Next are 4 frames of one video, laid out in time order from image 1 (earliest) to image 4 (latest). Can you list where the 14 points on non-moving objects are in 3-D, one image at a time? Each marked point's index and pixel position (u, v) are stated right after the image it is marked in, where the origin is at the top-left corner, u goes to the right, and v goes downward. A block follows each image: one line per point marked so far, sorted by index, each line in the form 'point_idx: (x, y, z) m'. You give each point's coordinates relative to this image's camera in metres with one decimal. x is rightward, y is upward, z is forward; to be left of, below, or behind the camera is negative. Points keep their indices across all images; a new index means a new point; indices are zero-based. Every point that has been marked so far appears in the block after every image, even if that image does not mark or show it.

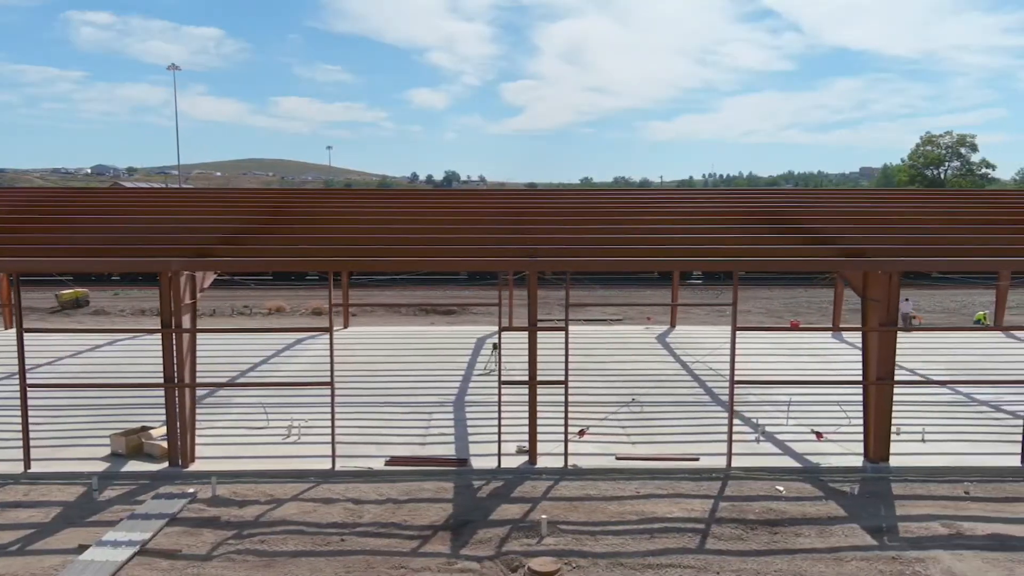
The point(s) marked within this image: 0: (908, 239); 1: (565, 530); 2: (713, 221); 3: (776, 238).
0: (+4.2, +0.5, +8.6) m
1: (+0.4, -1.8, +6.4) m
2: (+2.3, +0.7, +9.4) m
3: (+2.8, +0.5, +8.8) m
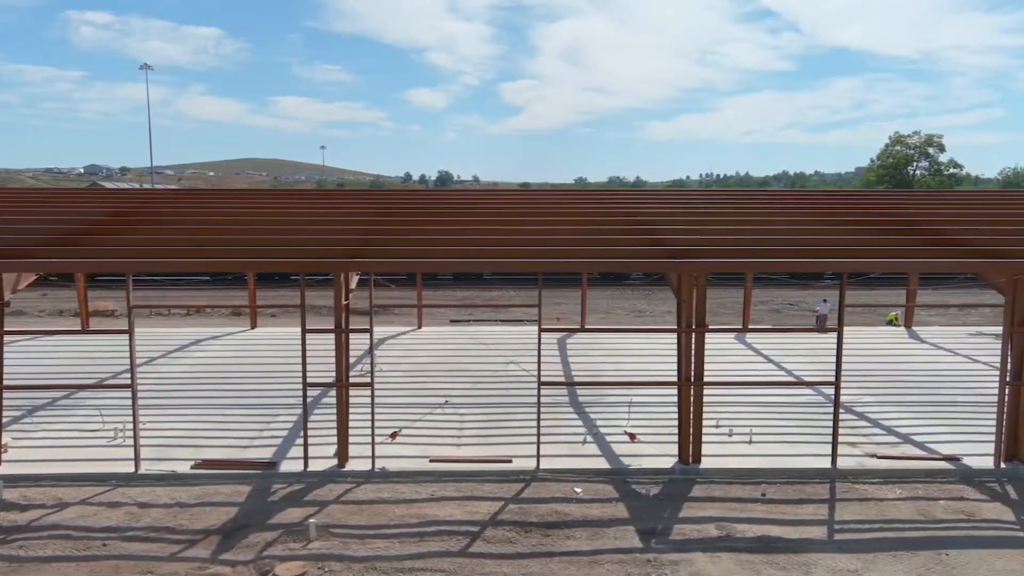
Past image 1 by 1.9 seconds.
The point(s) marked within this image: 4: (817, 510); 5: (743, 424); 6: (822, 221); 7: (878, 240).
0: (+2.4, +0.5, +8.6) m
1: (-1.3, -1.9, +6.4) m
2: (+0.5, +0.7, +9.4) m
3: (+1.1, +0.5, +8.8) m
4: (+2.5, -1.8, +6.9) m
5: (+2.5, -1.5, +9.3) m
6: (+3.6, +0.8, +9.5) m
7: (+3.8, +0.5, +8.7) m
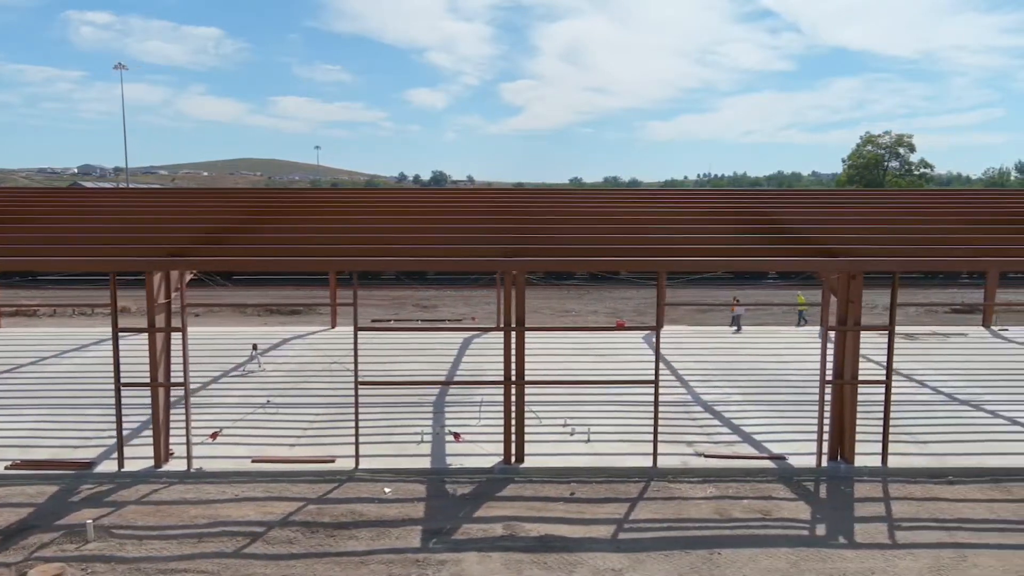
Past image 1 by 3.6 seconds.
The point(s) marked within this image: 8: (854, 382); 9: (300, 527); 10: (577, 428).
0: (+0.7, +0.5, +8.6) m
1: (-3.0, -1.9, +6.3) m
2: (-1.1, +0.7, +9.3) m
3: (-0.6, +0.5, +8.7) m
4: (+0.8, -1.8, +6.9) m
5: (+0.9, -1.5, +9.2) m
6: (+1.9, +0.8, +9.5) m
7: (+2.1, +0.5, +8.7) m
8: (+3.1, -0.9, +7.7) m
9: (-1.6, -1.8, +6.5) m
10: (+0.7, -1.5, +9.0) m
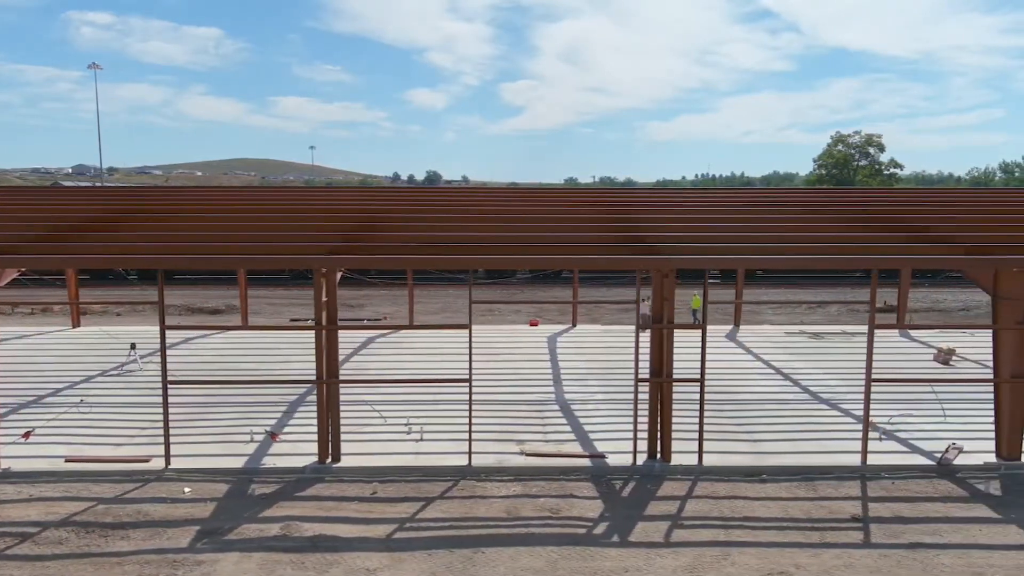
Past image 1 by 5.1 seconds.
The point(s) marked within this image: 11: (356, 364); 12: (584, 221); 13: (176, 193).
0: (-1.0, +0.5, +8.6) m
1: (-4.7, -1.8, +6.3) m
2: (-2.8, +0.8, +9.3) m
3: (-2.3, +0.5, +8.7) m
4: (-0.9, -1.8, +6.8) m
5: (-0.8, -1.5, +9.2) m
6: (+0.2, +0.8, +9.5) m
7: (+0.4, +0.5, +8.7) m
8: (+1.4, -0.8, +7.7) m
9: (-3.3, -1.8, +6.4) m
10: (-1.0, -1.5, +9.0) m
11: (-2.4, -1.1, +12.9) m
12: (+0.7, +0.7, +9.2) m
13: (-4.8, +1.3, +12.0) m
